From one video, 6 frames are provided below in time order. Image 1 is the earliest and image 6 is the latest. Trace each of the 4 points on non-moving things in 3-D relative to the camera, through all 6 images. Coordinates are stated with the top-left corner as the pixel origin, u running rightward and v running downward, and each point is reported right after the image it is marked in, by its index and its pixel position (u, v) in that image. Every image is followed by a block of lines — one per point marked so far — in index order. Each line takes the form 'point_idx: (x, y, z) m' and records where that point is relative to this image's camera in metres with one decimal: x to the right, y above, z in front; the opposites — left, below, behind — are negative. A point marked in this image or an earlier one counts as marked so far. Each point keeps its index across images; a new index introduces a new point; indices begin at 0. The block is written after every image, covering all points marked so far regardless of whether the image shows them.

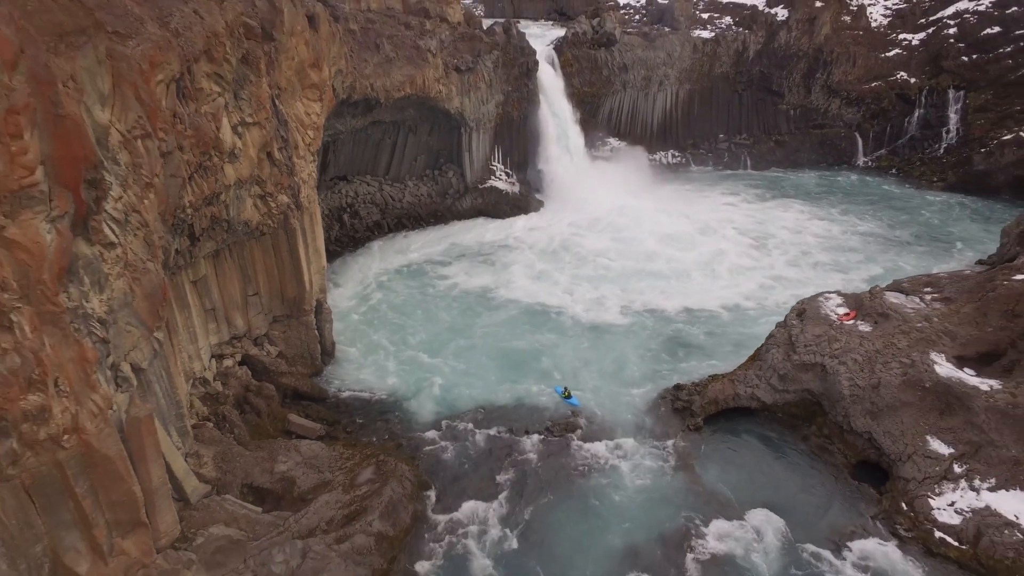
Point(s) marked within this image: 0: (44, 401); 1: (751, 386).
0: (-4.7, -1.1, +4.8) m
1: (+5.0, -2.0, +10.0) m
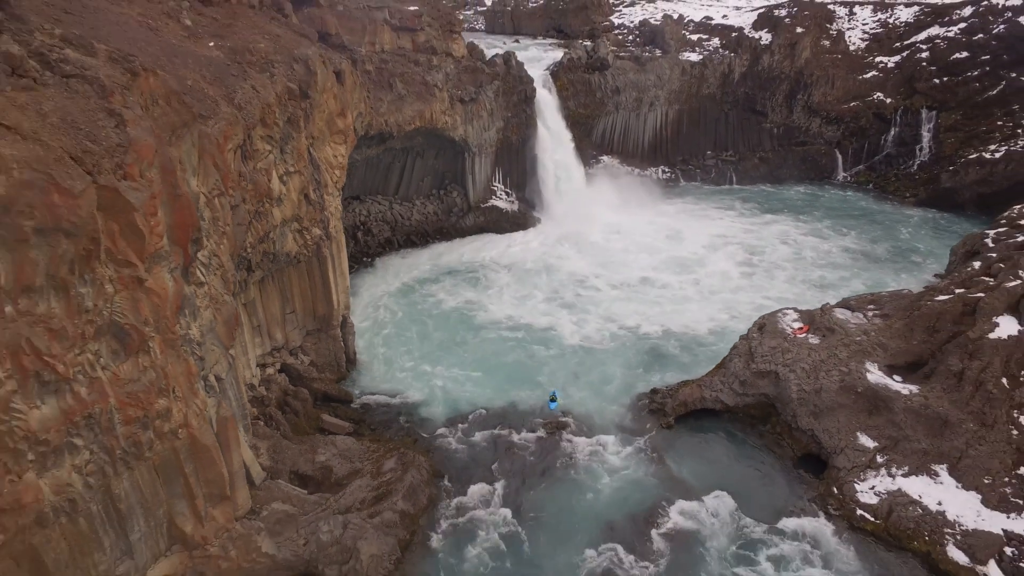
0: (-4.7, -1.6, +6.6) m
1: (+5.0, -2.5, +11.7) m
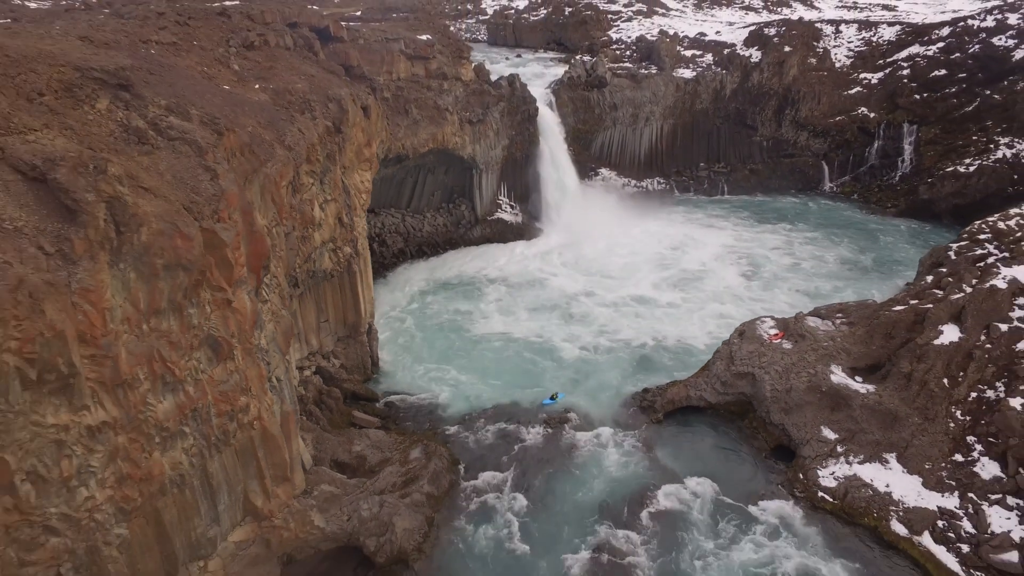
0: (-4.5, -1.9, +8.1) m
1: (+5.2, -2.8, +13.3) m
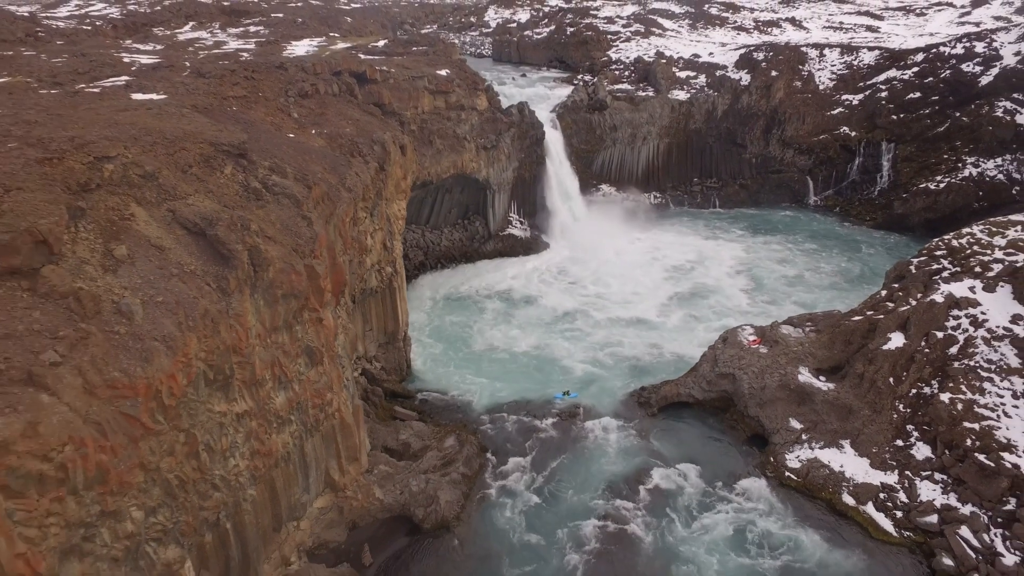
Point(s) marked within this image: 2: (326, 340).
0: (-3.9, -2.3, +10.4) m
1: (+5.8, -3.3, +15.6) m
2: (-4.0, -1.1, +10.2) m
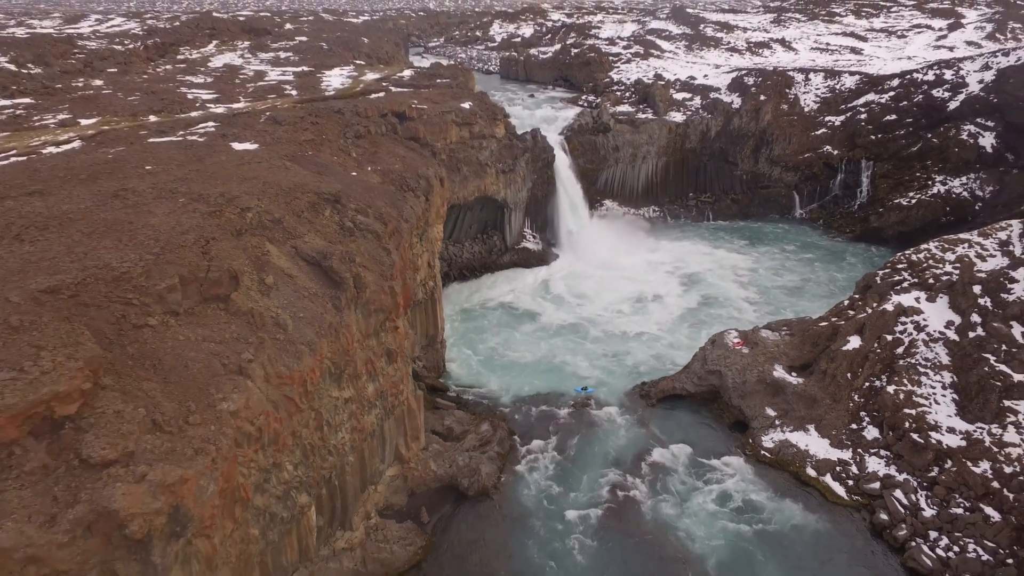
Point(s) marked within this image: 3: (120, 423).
0: (-3.1, -2.8, +13.3) m
1: (+6.6, -3.7, +18.5) m
2: (-3.1, -1.5, +13.1) m
3: (-5.7, -2.0, +7.0) m
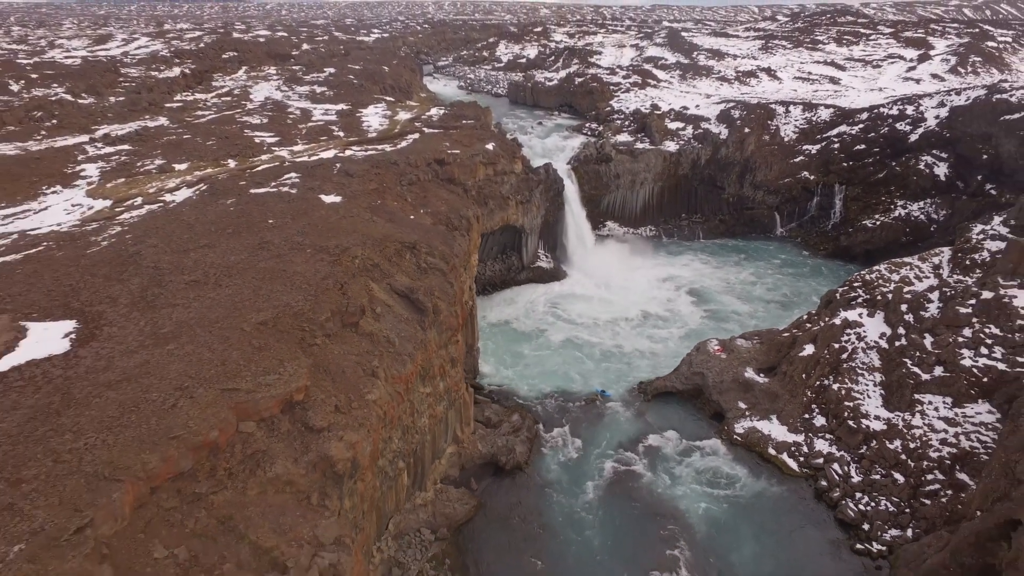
0: (-1.9, -3.6, +17.7) m
1: (+7.7, -4.5, +22.9) m
2: (-2.0, -2.4, +17.5) m
3: (-4.5, -2.8, +11.3) m
